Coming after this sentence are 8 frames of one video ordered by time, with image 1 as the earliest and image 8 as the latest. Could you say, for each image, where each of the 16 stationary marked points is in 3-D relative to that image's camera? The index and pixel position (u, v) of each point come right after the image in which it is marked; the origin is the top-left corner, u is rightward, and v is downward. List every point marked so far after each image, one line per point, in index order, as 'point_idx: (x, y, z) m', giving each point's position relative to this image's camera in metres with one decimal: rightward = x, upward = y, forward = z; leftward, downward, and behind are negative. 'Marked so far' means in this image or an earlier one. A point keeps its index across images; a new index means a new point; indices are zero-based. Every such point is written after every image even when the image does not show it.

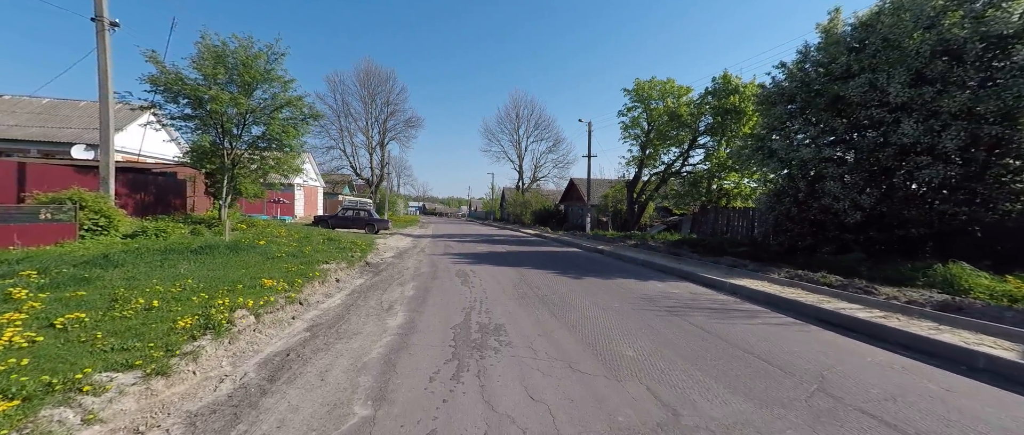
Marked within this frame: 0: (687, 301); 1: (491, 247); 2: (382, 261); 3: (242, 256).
0: (+3.0, -1.4, +7.7) m
1: (-0.9, -1.3, +19.4) m
2: (-3.7, -1.3, +12.7) m
3: (-5.2, -0.7, +8.6) m
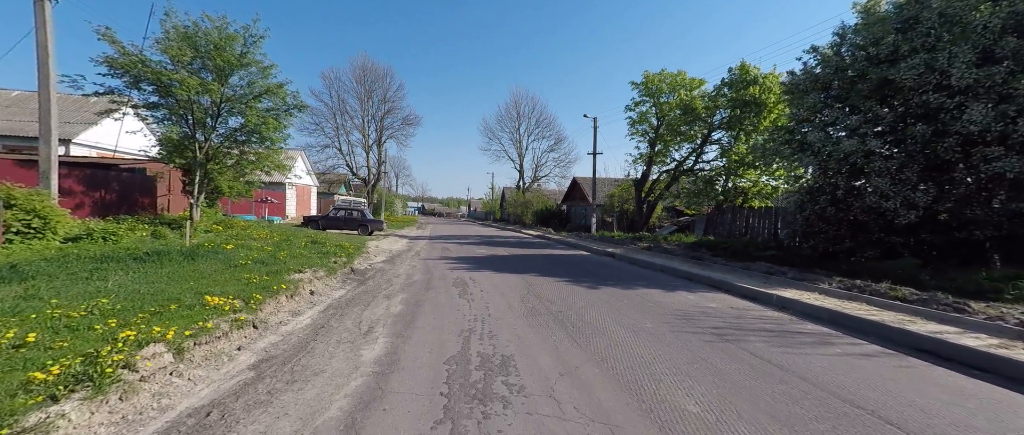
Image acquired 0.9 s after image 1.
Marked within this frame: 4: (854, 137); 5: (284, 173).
0: (+3.1, -1.4, +6.4) m
1: (-0.8, -1.3, +18.0) m
2: (-3.6, -1.3, +11.4) m
3: (-5.1, -0.8, +7.2) m
4: (+8.3, +1.9, +10.9) m
5: (-8.0, +1.6, +15.7) m
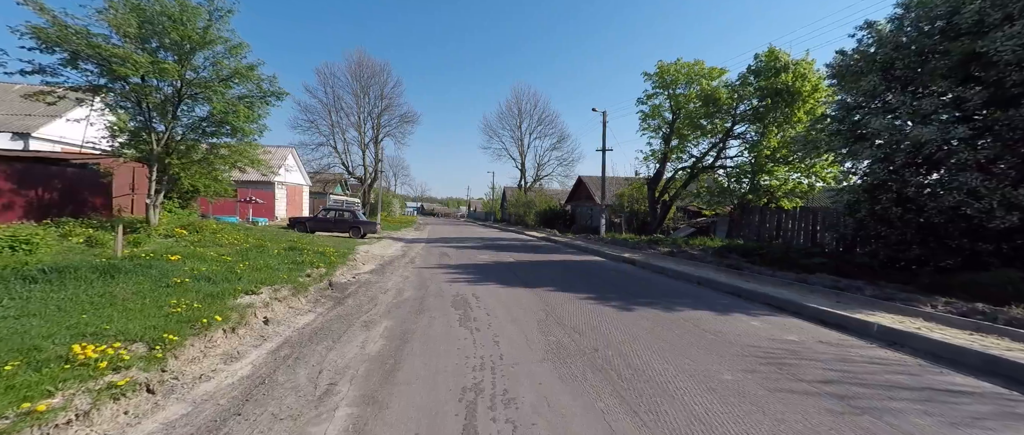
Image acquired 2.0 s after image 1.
0: (+3.3, -1.5, +4.6) m
1: (-0.6, -1.4, +16.3) m
2: (-3.4, -1.3, +9.6) m
3: (-4.9, -0.8, +5.5) m
4: (+8.5, +1.9, +9.1) m
5: (-7.8, +1.5, +14.0) m
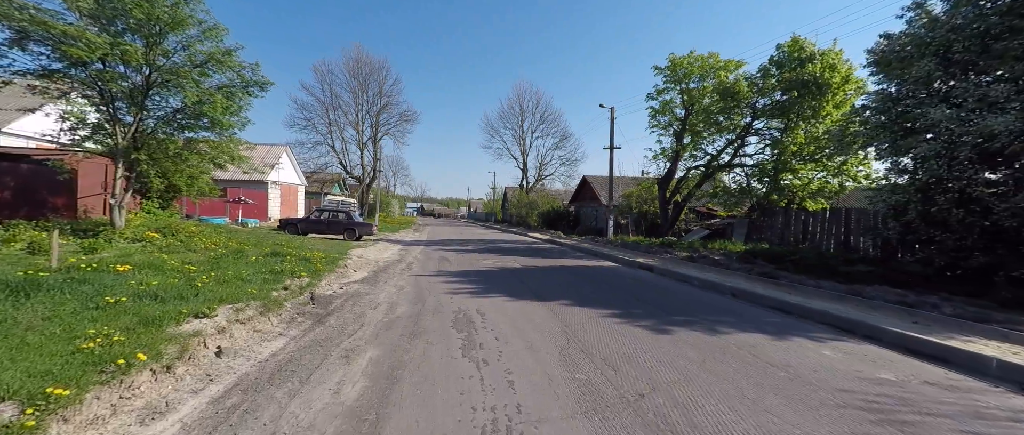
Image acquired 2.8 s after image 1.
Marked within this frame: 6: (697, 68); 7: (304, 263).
0: (+3.5, -1.5, +3.4) m
1: (-0.4, -1.4, +15.1) m
2: (-3.2, -1.4, +8.4) m
3: (-4.7, -0.9, +4.3) m
4: (+8.7, +1.8, +7.9) m
5: (-7.6, +1.5, +12.8) m
6: (+8.2, +6.6, +20.0) m
7: (-4.6, -1.0, +10.1) m
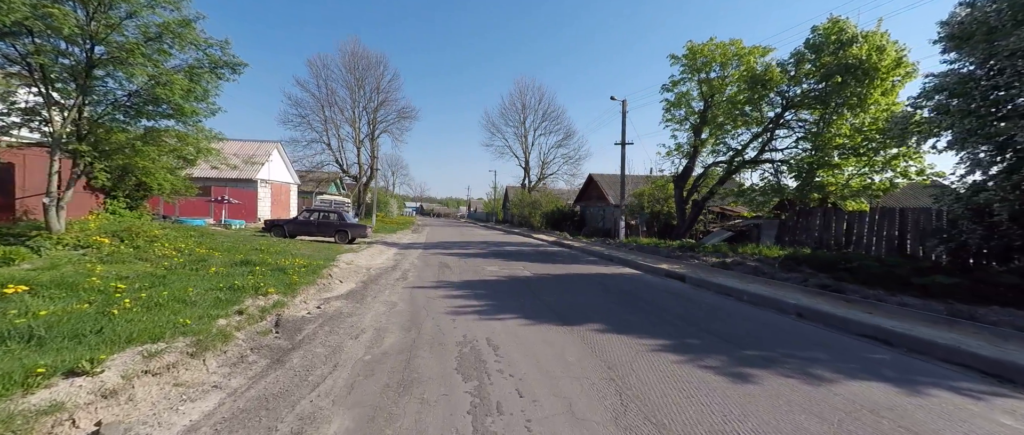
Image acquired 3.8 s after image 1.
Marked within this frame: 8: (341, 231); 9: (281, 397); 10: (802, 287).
0: (+3.7, -1.6, +1.8) m
1: (-0.2, -1.5, +13.5) m
2: (-3.0, -1.4, +6.8) m
3: (-4.4, -0.9, +2.7) m
4: (+8.9, +1.8, +6.4) m
5: (-7.4, +1.4, +11.2) m
6: (+8.4, +6.6, +18.4) m
7: (-4.4, -1.1, +8.5) m
8: (-7.2, -0.6, +18.8) m
9: (-1.9, -1.5, +3.8) m
10: (+5.6, -1.4, +8.7) m
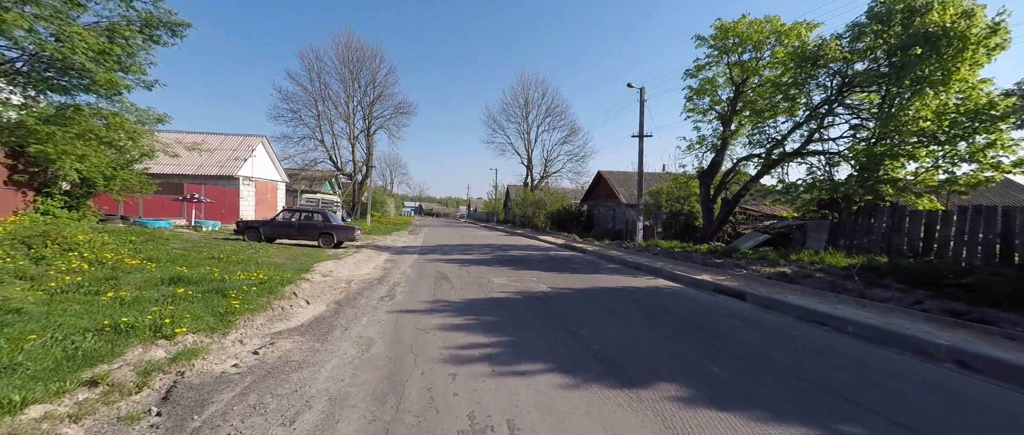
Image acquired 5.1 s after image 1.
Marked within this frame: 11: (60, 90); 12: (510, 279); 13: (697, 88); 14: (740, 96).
0: (+4.0, -1.6, -0.4) m
1: (+0.1, -1.5, +11.3) m
2: (-2.7, -1.5, +4.6) m
3: (-4.2, -0.9, +0.5) m
4: (+9.2, +1.8, +4.2) m
5: (-7.1, +1.4, +9.0) m
6: (+8.7, +6.6, +16.2) m
7: (-4.1, -1.1, +6.3) m
8: (-6.9, -0.6, +16.6) m
9: (-1.7, -1.6, +1.6) m
10: (+5.9, -1.4, +6.5) m
11: (-7.5, +2.1, +7.4) m
12: (-0.1, -1.5, +11.1) m
13: (+8.0, +5.6, +19.4) m
14: (+8.6, +4.6, +16.9) m
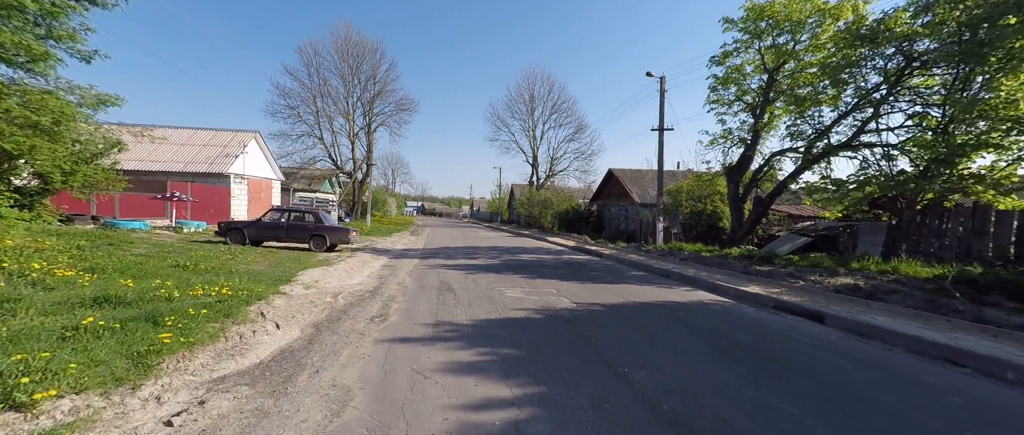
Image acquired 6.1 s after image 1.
0: (+4.3, -1.6, -2.0) m
1: (+0.4, -1.5, +9.7) m
2: (-2.4, -1.5, +3.0) m
3: (-3.9, -1.0, -1.1) m
4: (+9.5, +1.7, +2.5) m
5: (-6.8, +1.4, +7.4) m
6: (+9.0, +6.6, +14.5) m
7: (-3.8, -1.1, +4.7) m
8: (-6.6, -0.6, +15.1) m
9: (-1.4, -1.6, 0.0) m
10: (+6.2, -1.4, +4.9) m
11: (-7.2, +2.0, +5.9) m
12: (+0.3, -1.5, +9.5) m
13: (+8.4, +5.6, +17.8) m
14: (+9.0, +4.6, +15.2) m
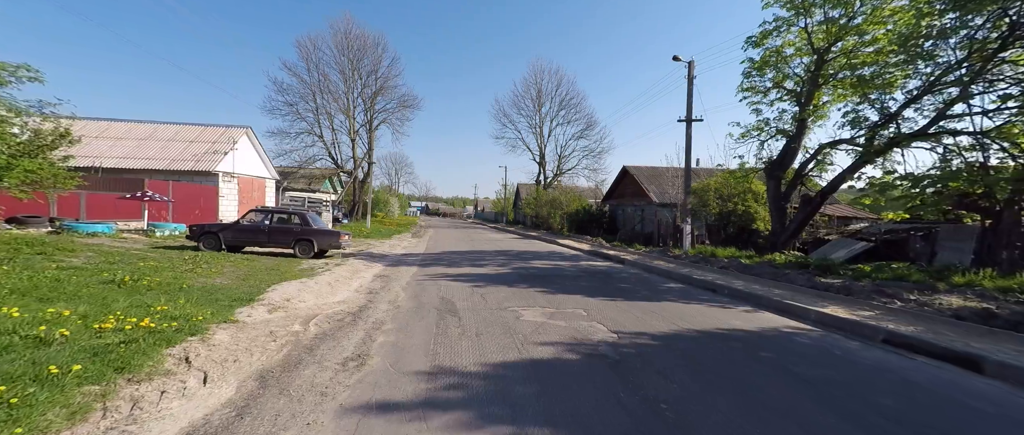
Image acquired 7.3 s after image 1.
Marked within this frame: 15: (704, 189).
0: (+4.5, -1.7, -3.9) m
1: (+0.8, -1.6, +7.8) m
2: (-2.2, -1.5, +1.2) m
3: (-3.7, -1.0, -2.9) m
4: (+9.7, +1.7, +0.5) m
5: (-6.5, +1.3, +5.6) m
6: (+9.4, +6.5, +12.5) m
7: (-3.5, -1.2, +2.8) m
8: (-6.2, -0.7, +13.2) m
9: (-1.2, -1.6, -1.8) m
10: (+6.4, -1.5, +3.0) m
11: (-6.9, +2.0, +4.1) m
12: (+0.6, -1.6, +7.6) m
13: (+8.8, +5.5, +15.8) m
14: (+9.3, +4.5, +13.3) m
15: (+8.3, +1.2, +19.2) m
